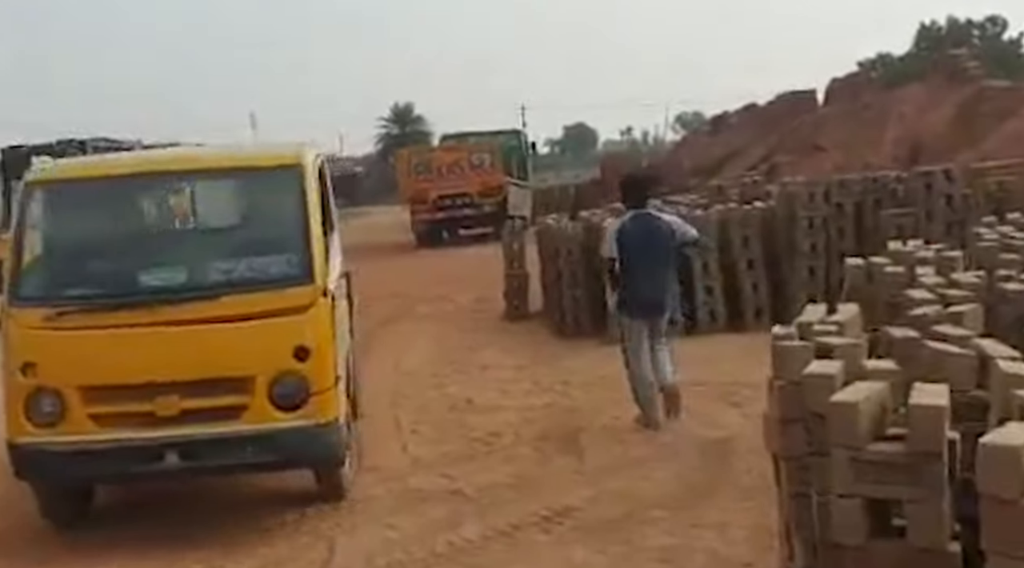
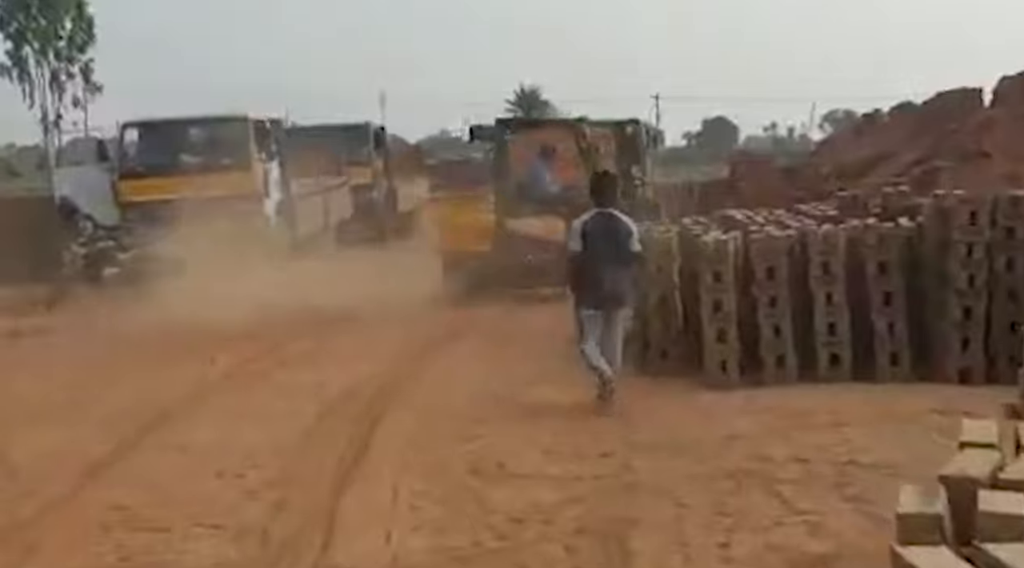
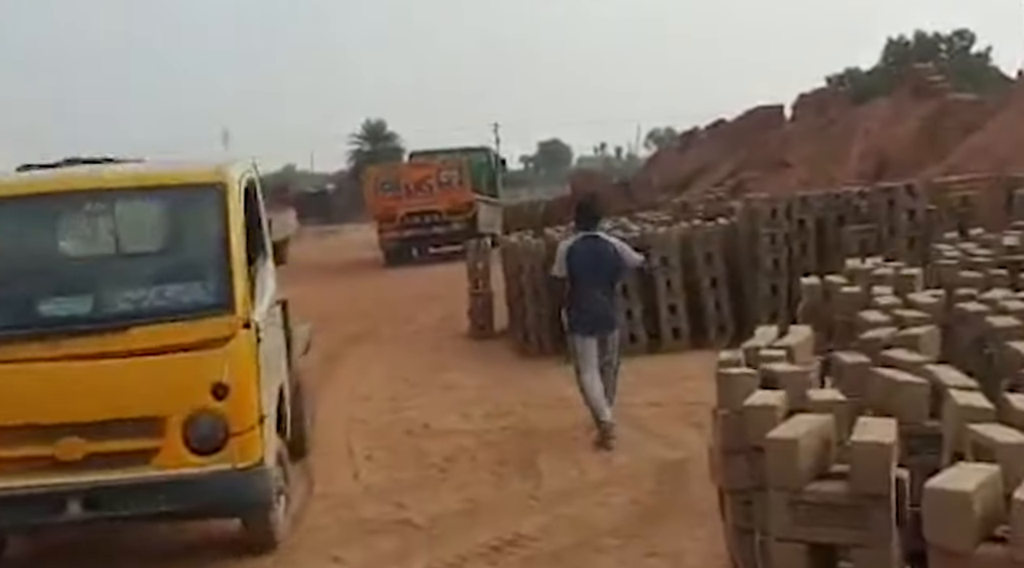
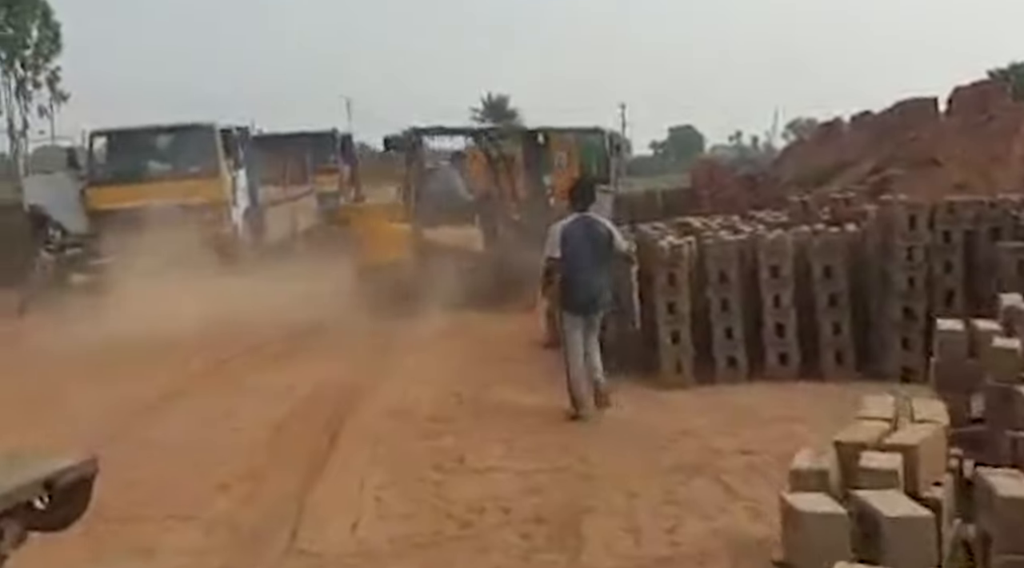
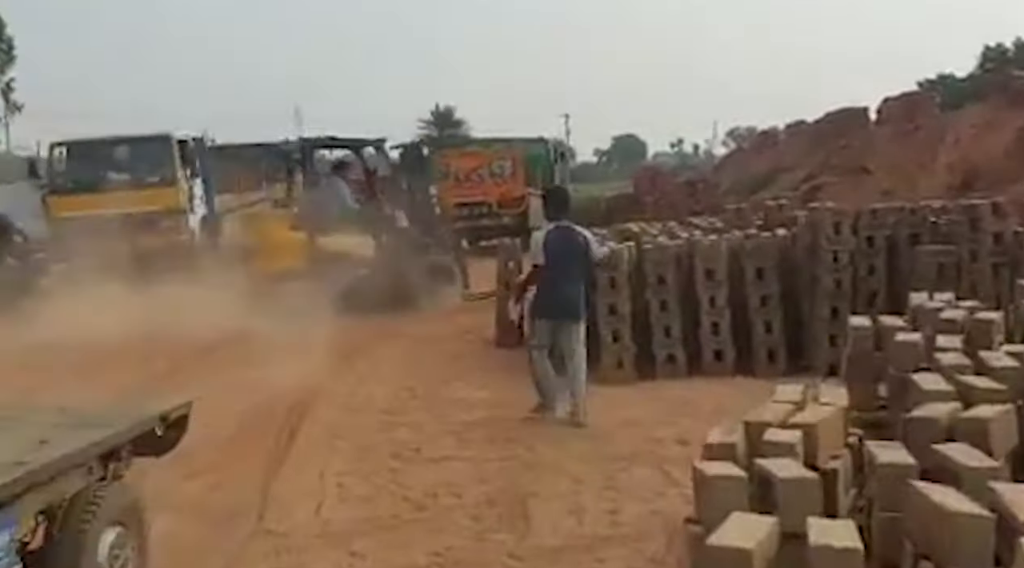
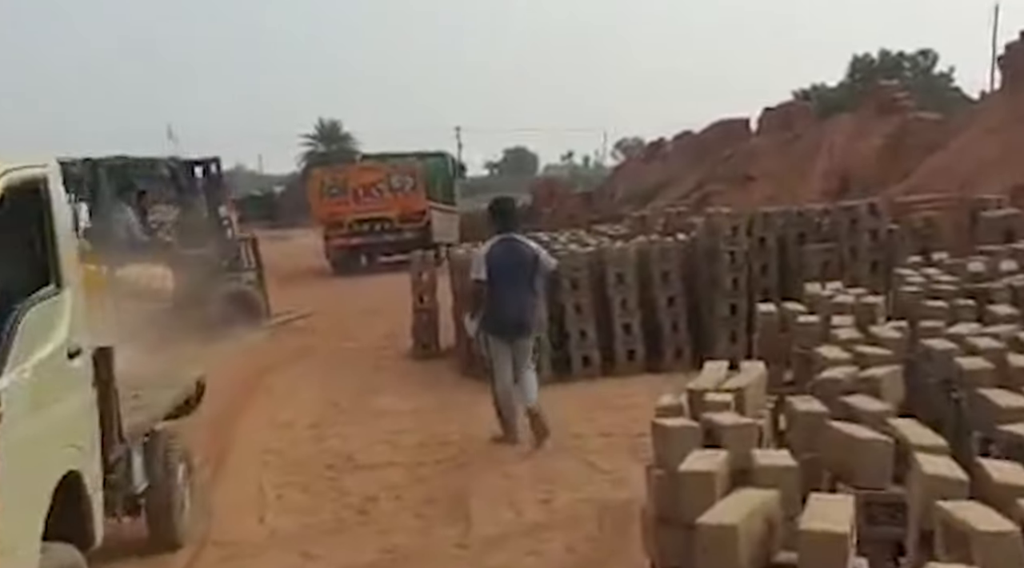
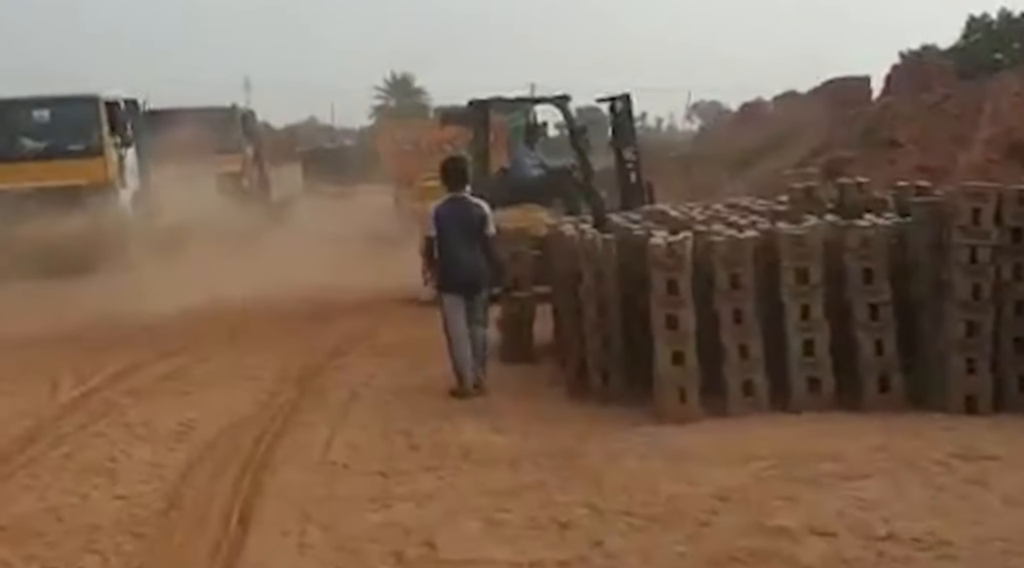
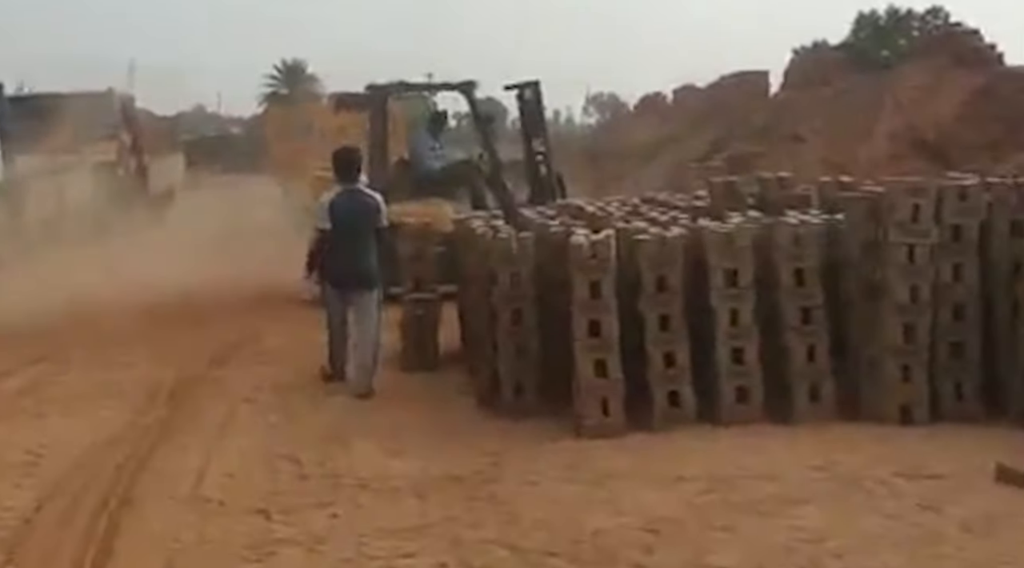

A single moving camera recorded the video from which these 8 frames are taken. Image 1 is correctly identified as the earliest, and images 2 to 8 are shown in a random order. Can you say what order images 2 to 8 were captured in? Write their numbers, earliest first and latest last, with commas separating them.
3, 6, 5, 4, 2, 7, 8
